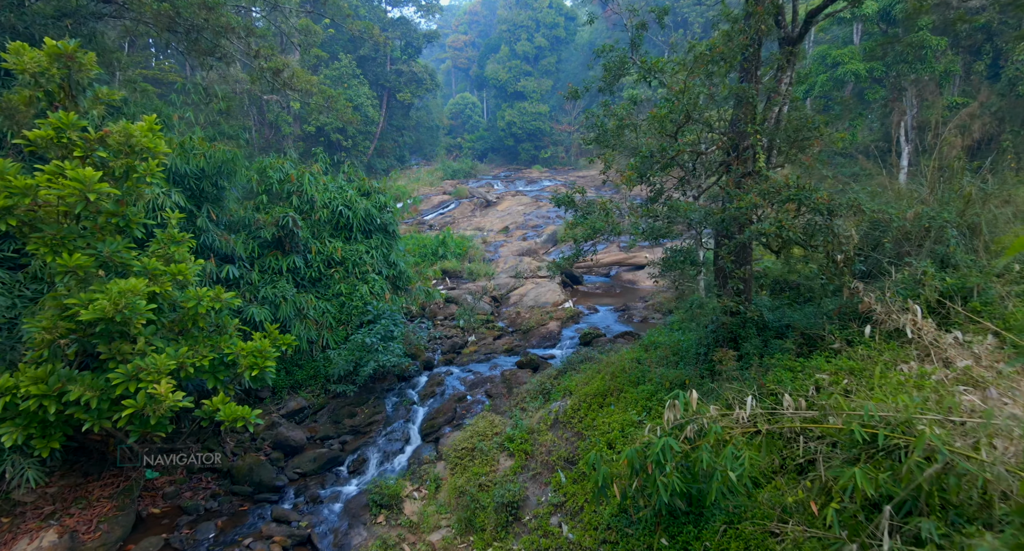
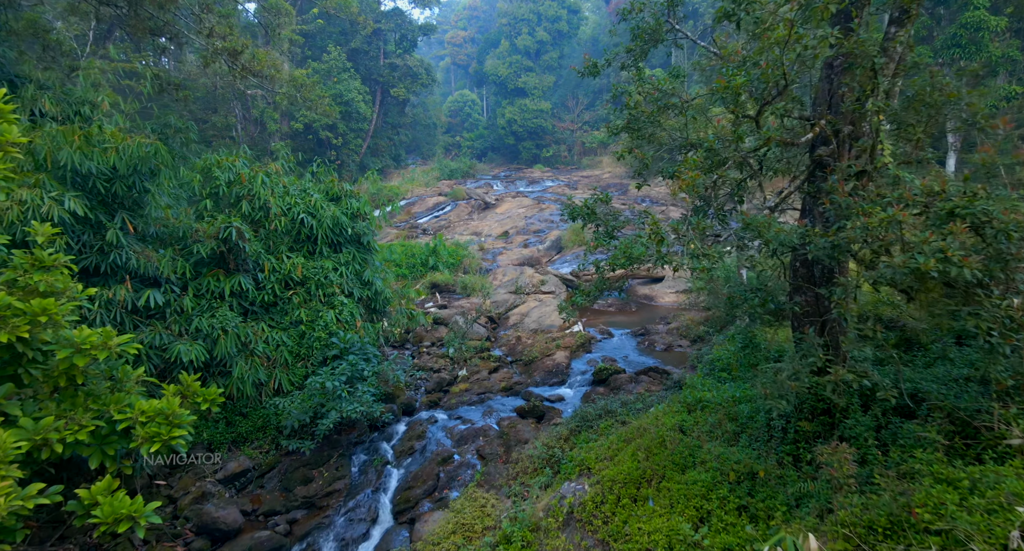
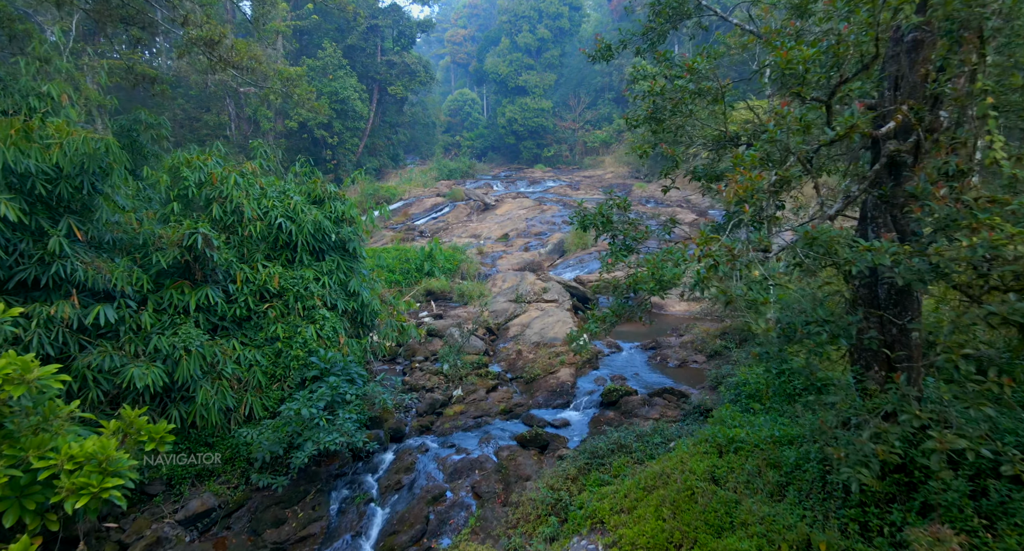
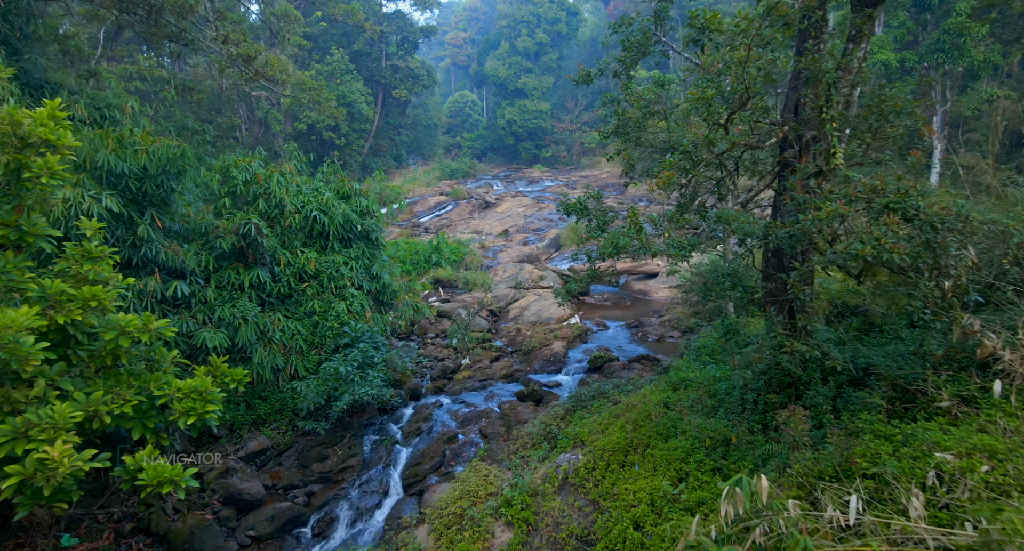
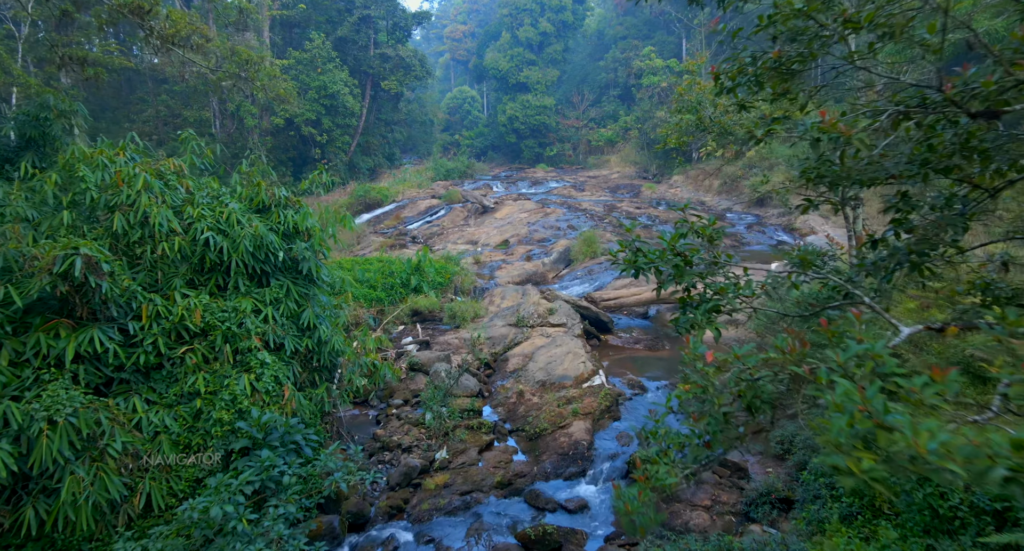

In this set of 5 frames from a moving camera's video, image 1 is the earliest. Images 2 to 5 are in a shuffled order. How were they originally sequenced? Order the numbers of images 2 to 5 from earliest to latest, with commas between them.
4, 2, 3, 5
